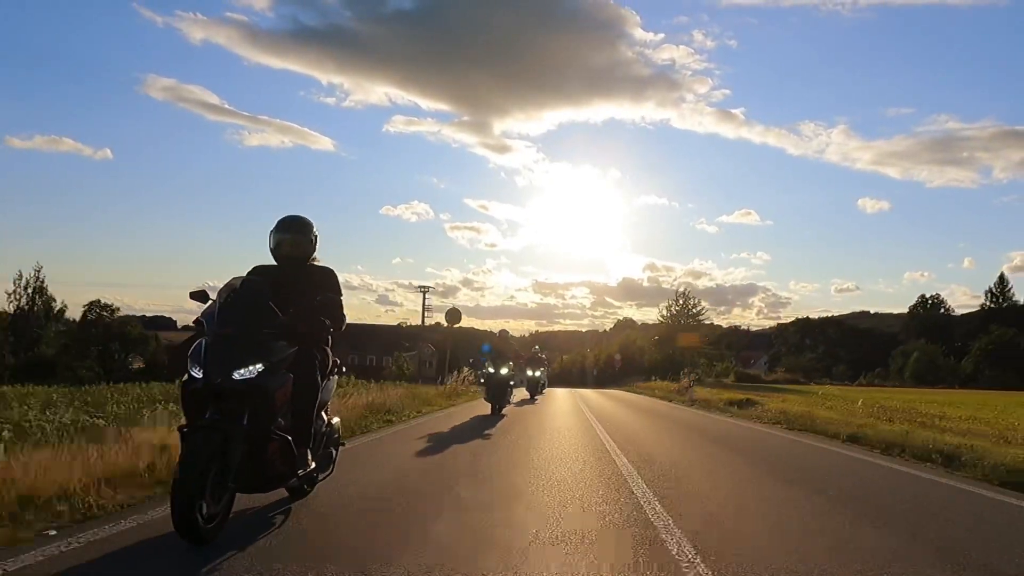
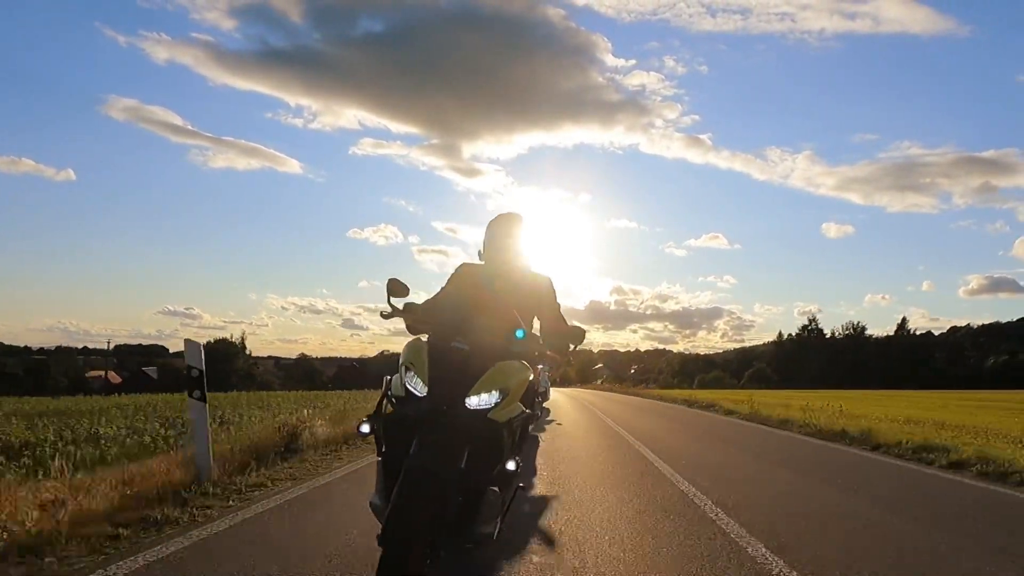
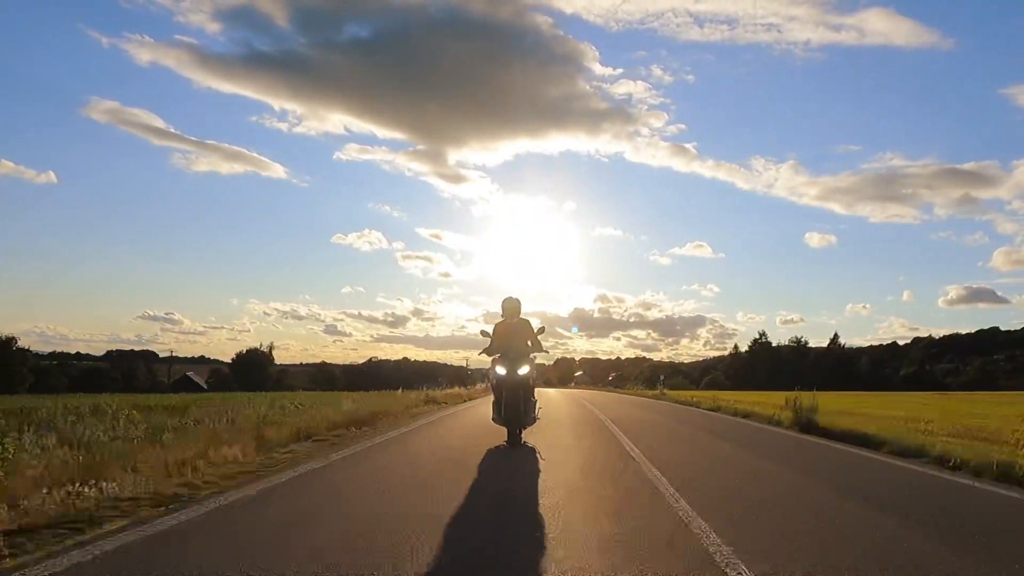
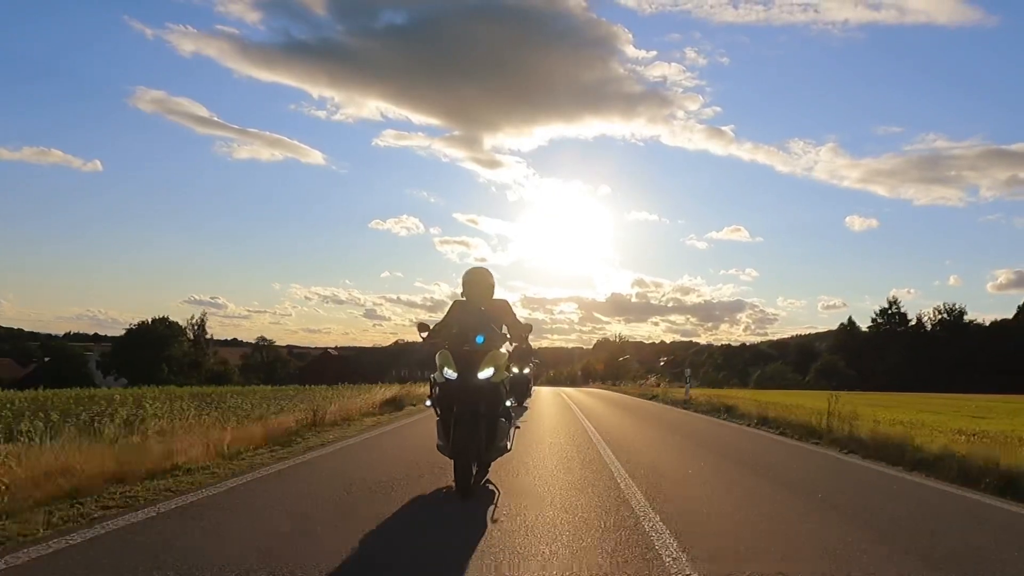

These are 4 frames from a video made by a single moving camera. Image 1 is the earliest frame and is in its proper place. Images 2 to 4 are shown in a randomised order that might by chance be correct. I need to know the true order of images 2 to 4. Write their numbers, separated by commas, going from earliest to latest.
4, 2, 3
